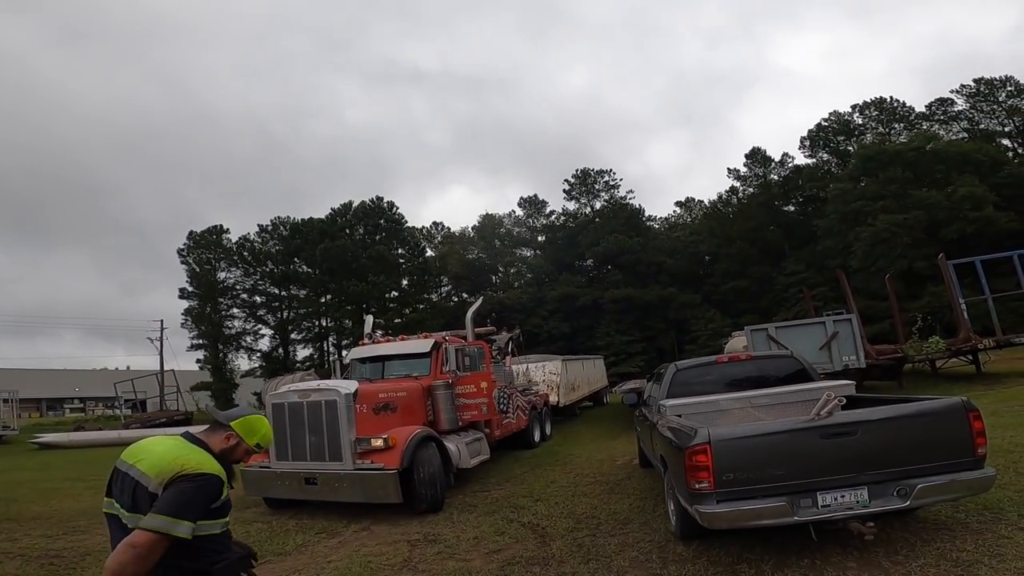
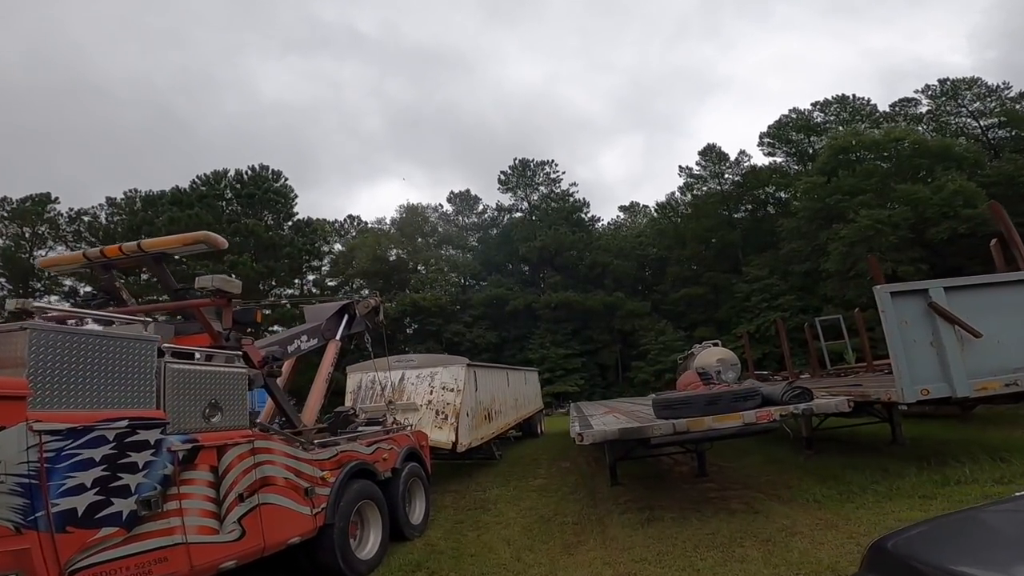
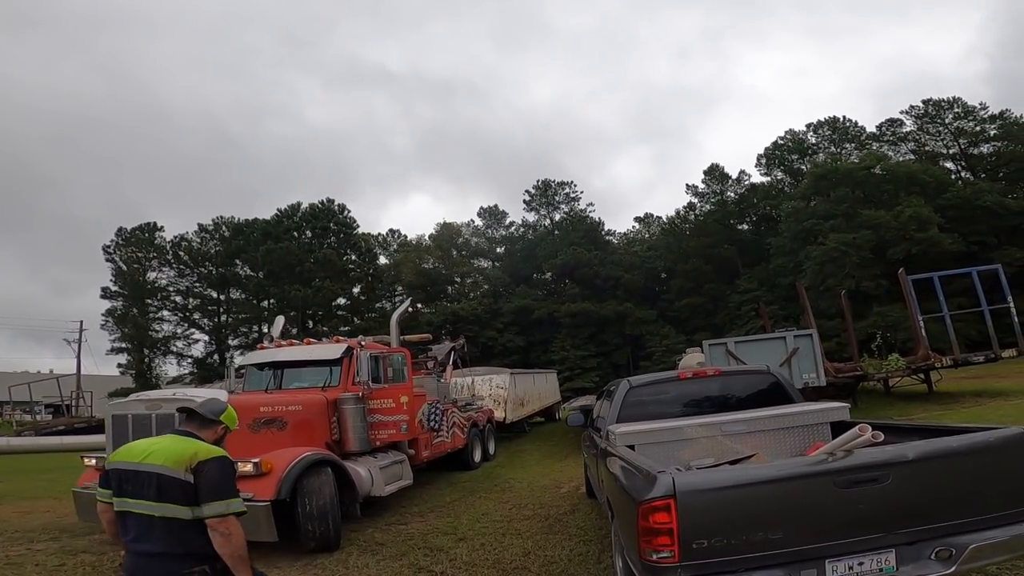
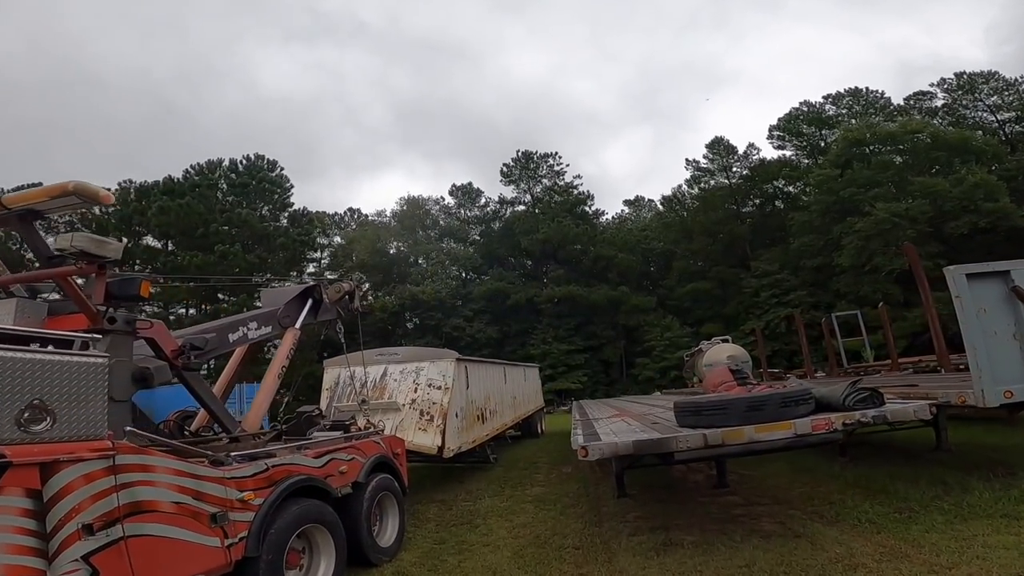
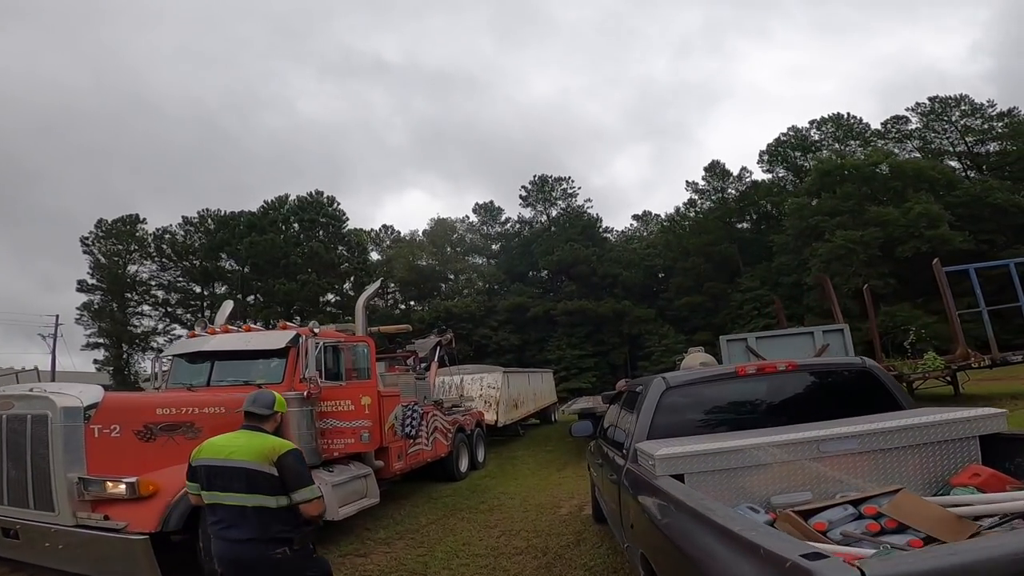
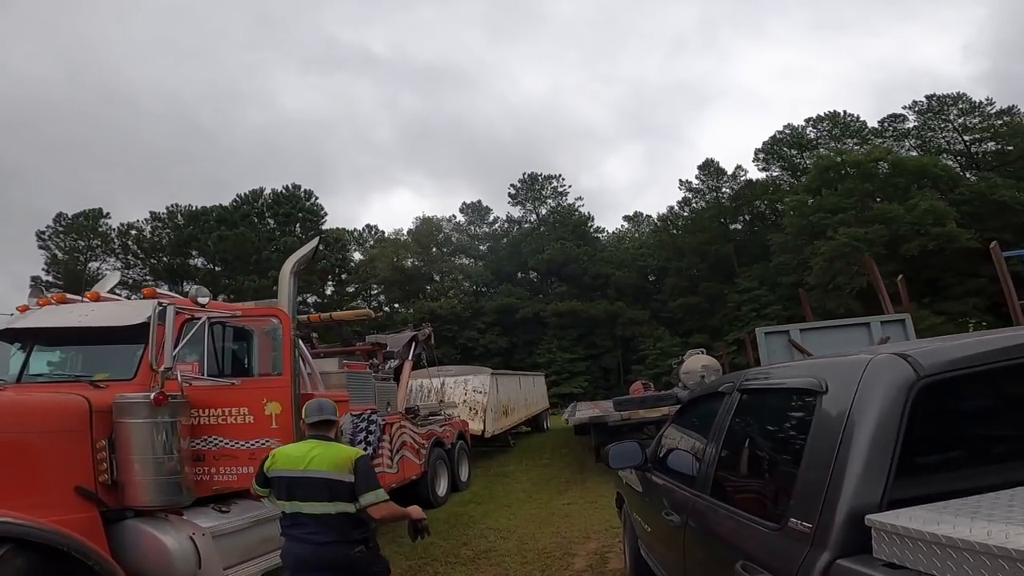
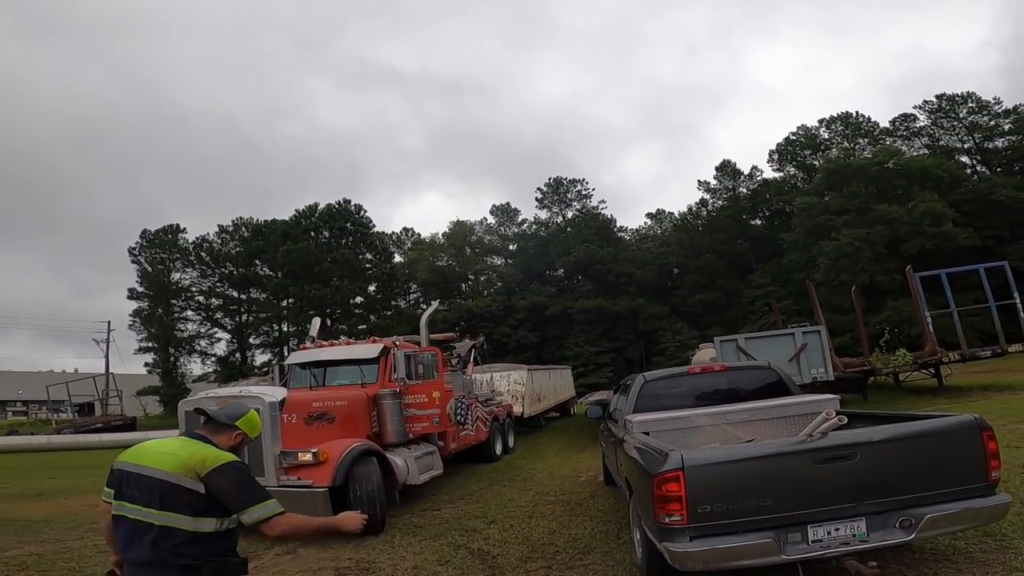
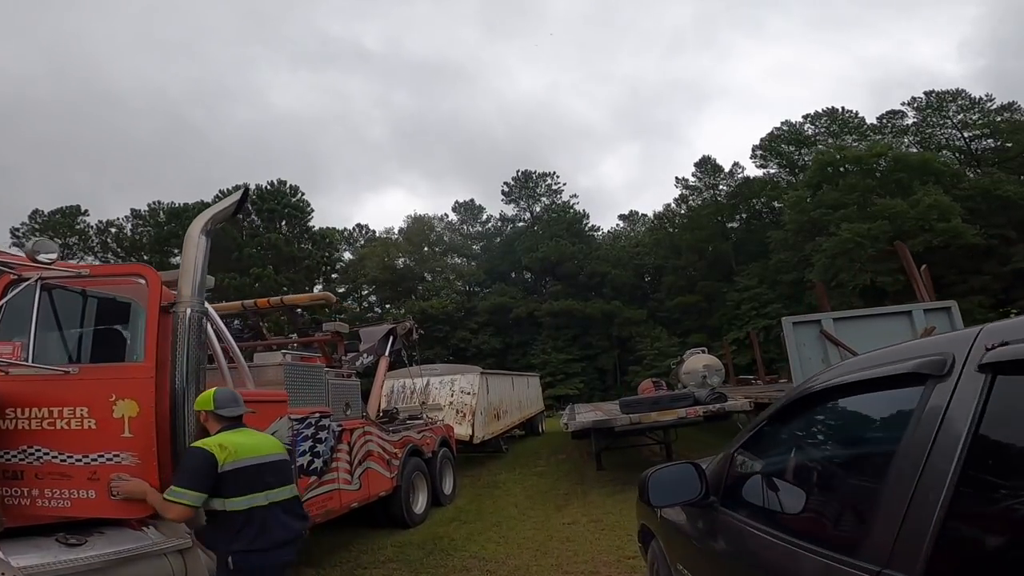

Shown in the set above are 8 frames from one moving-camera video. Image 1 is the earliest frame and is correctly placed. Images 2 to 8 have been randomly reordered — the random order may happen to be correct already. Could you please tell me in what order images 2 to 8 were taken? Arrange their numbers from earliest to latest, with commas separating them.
7, 3, 5, 6, 8, 2, 4
